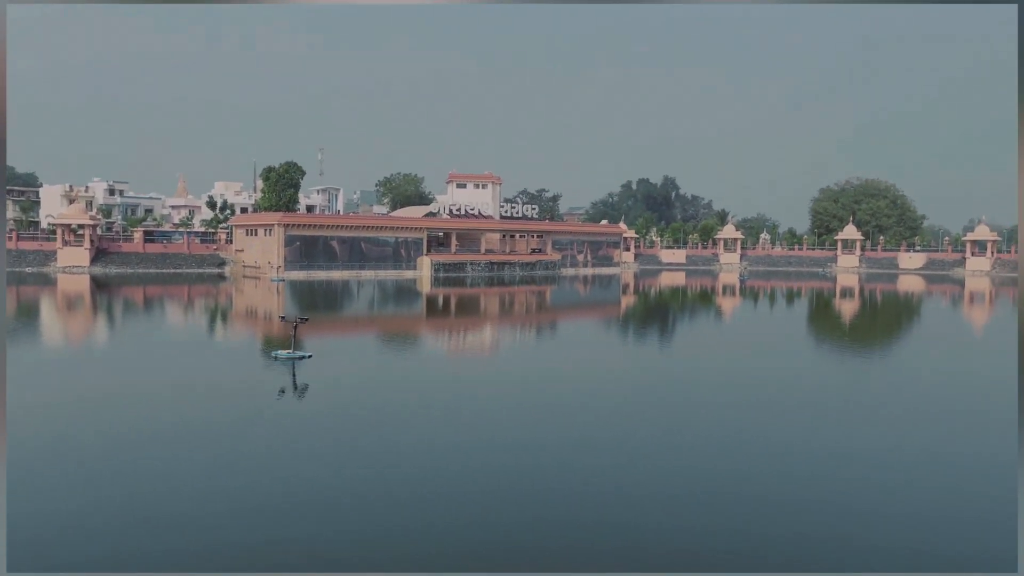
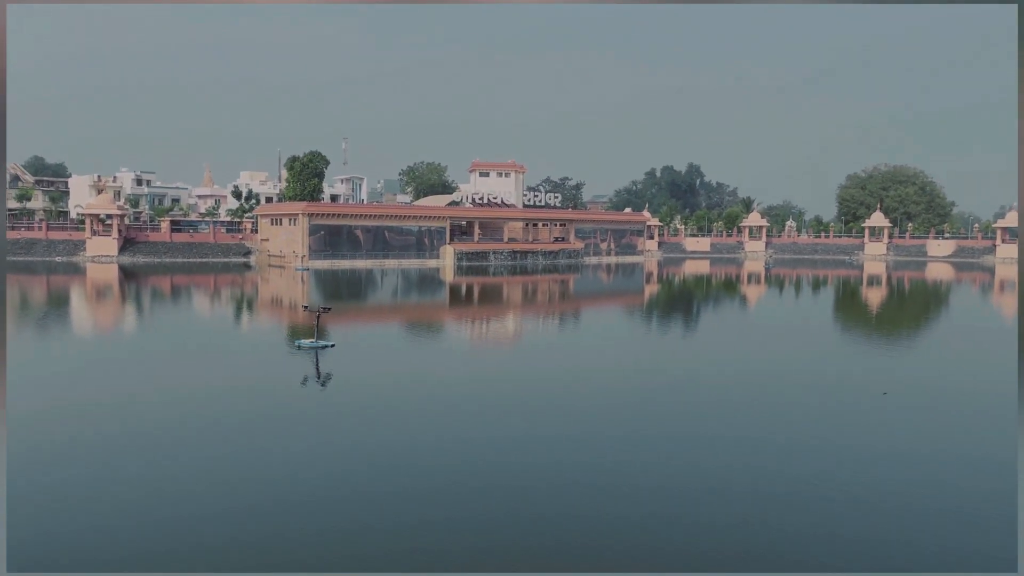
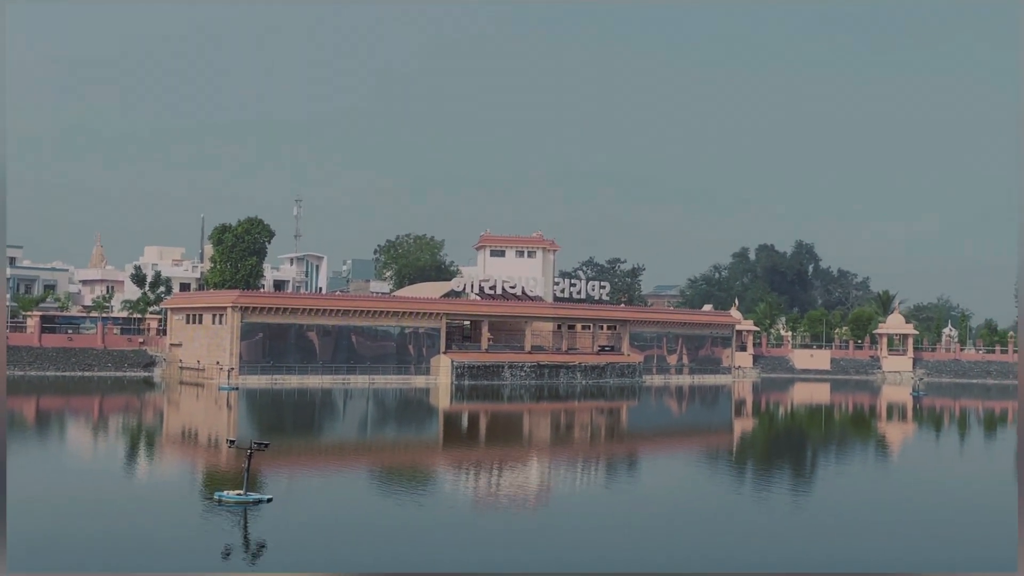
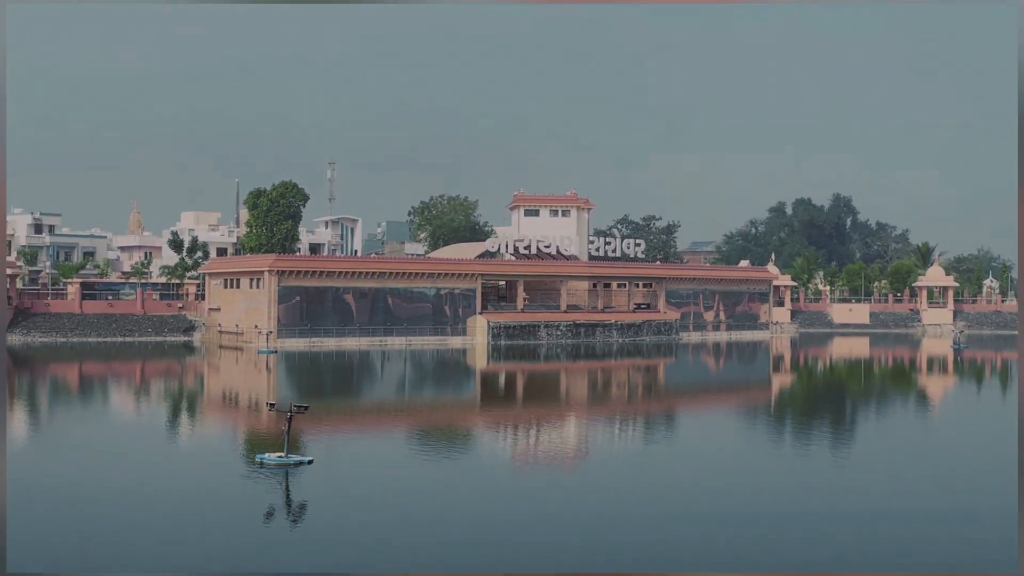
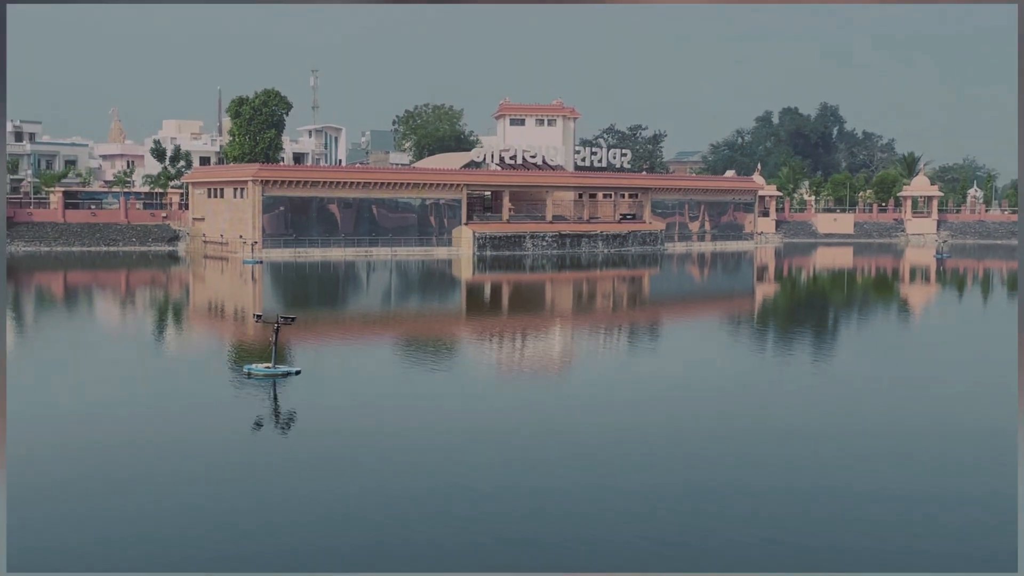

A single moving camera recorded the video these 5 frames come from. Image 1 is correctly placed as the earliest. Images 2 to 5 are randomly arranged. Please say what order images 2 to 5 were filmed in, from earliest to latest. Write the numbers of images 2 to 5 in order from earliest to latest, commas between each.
2, 5, 4, 3
